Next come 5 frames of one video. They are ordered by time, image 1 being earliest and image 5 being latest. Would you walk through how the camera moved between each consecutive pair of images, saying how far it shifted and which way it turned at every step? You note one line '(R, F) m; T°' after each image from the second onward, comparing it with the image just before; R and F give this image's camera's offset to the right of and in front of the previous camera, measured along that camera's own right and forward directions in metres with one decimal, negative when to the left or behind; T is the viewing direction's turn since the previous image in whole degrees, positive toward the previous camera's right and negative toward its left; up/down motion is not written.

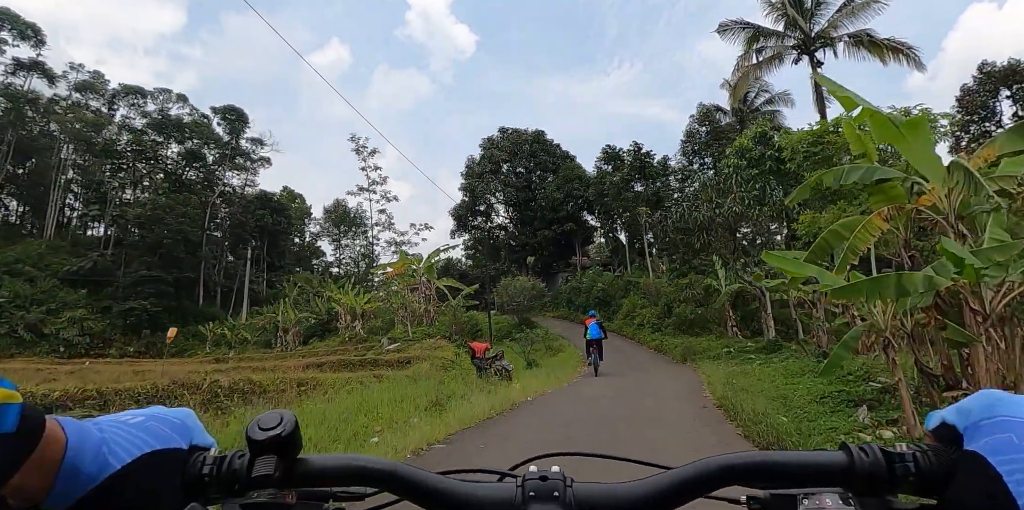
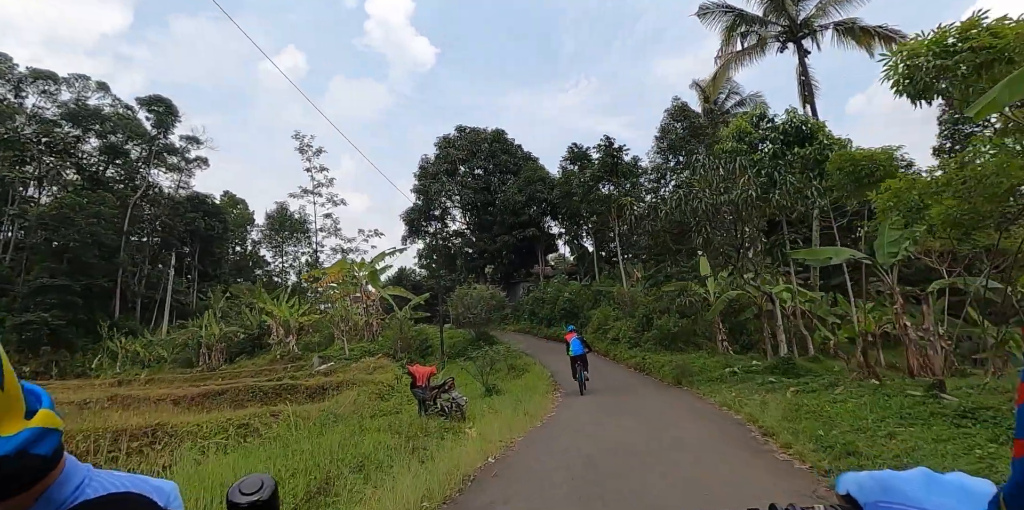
(0.0, +2.5) m; +4°
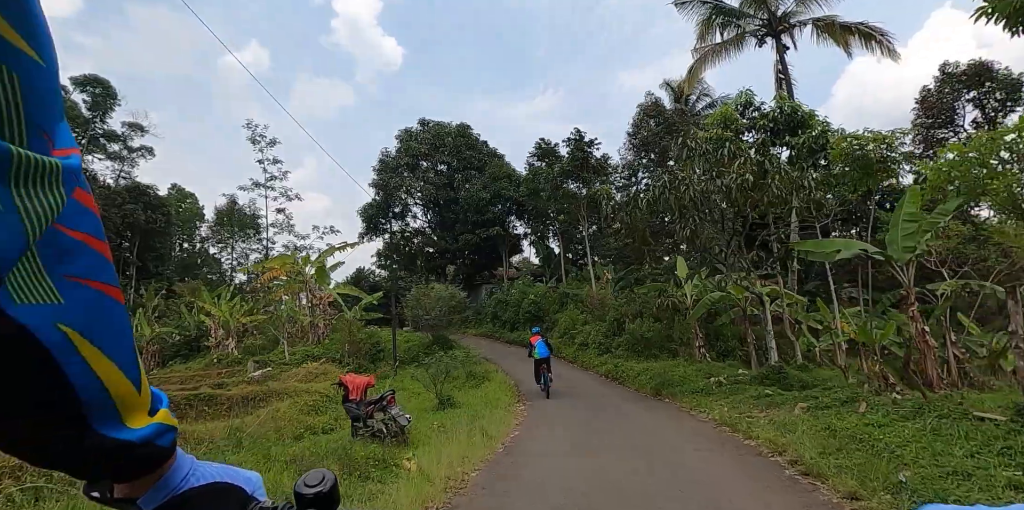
(+0.1, +1.3) m; +4°
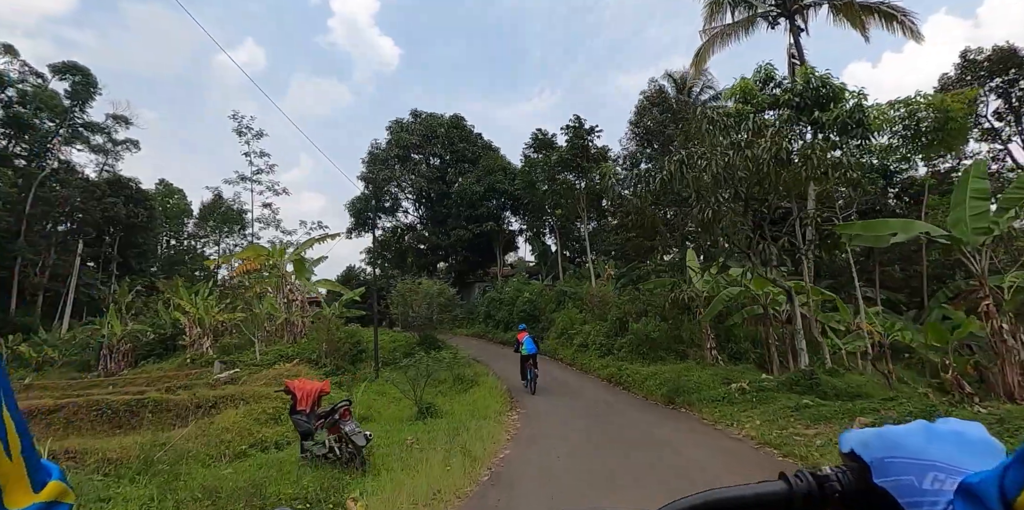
(0.0, +1.2) m; 0°
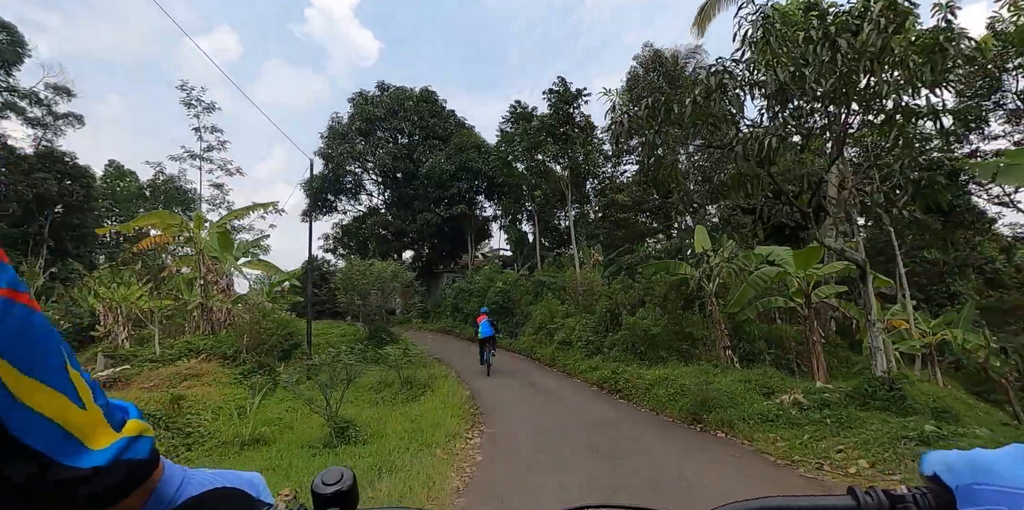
(+0.1, +2.3) m; +3°
